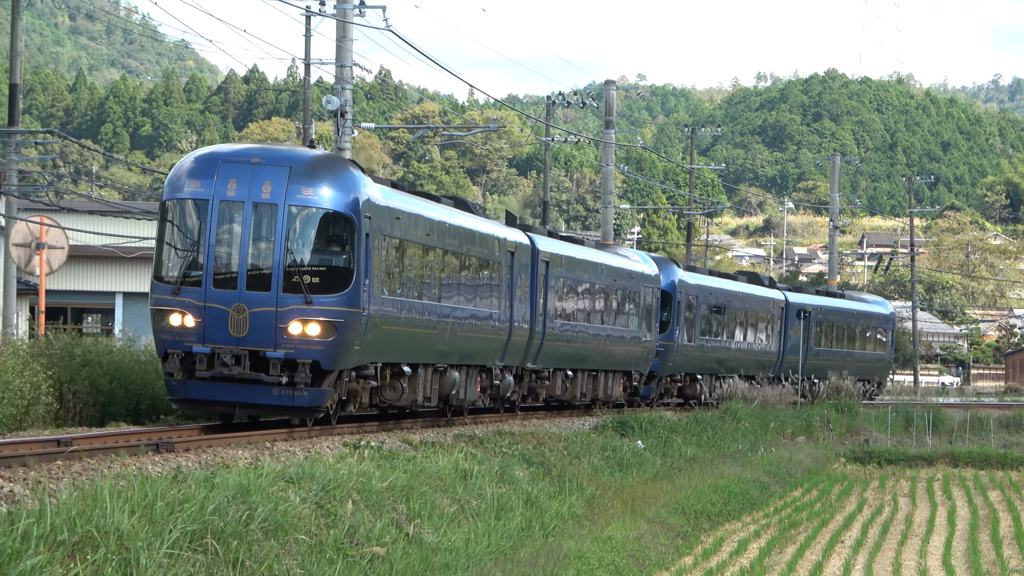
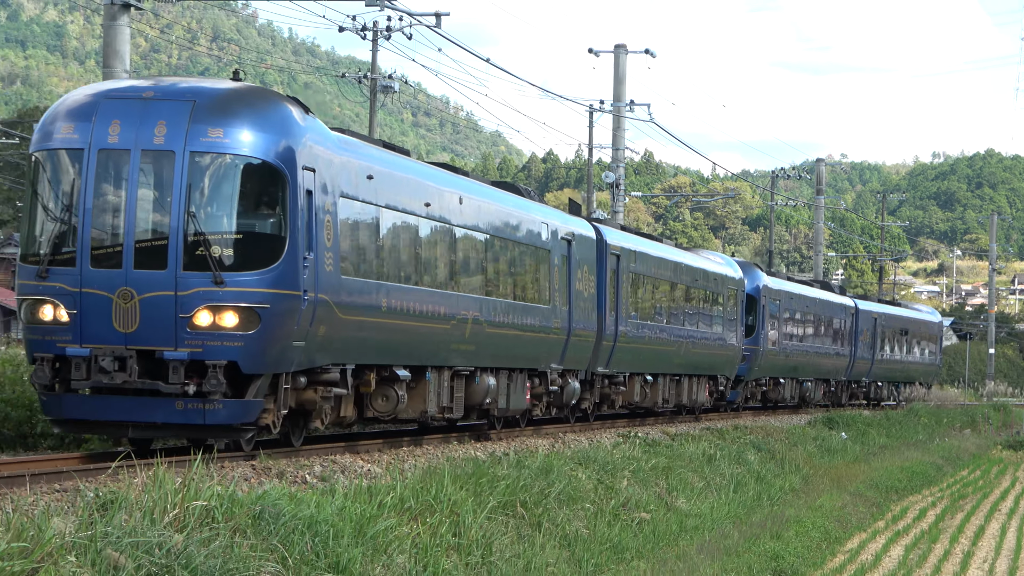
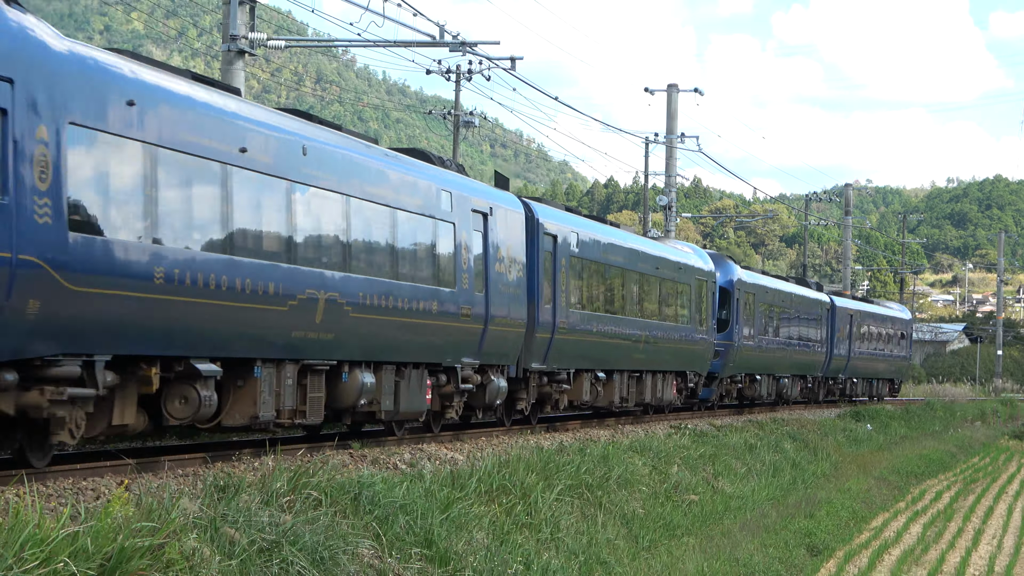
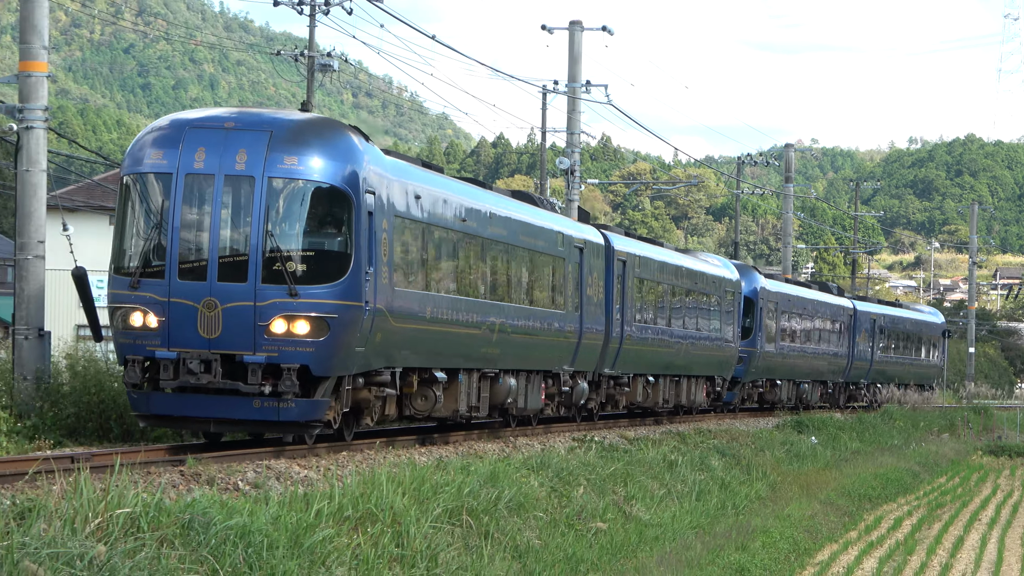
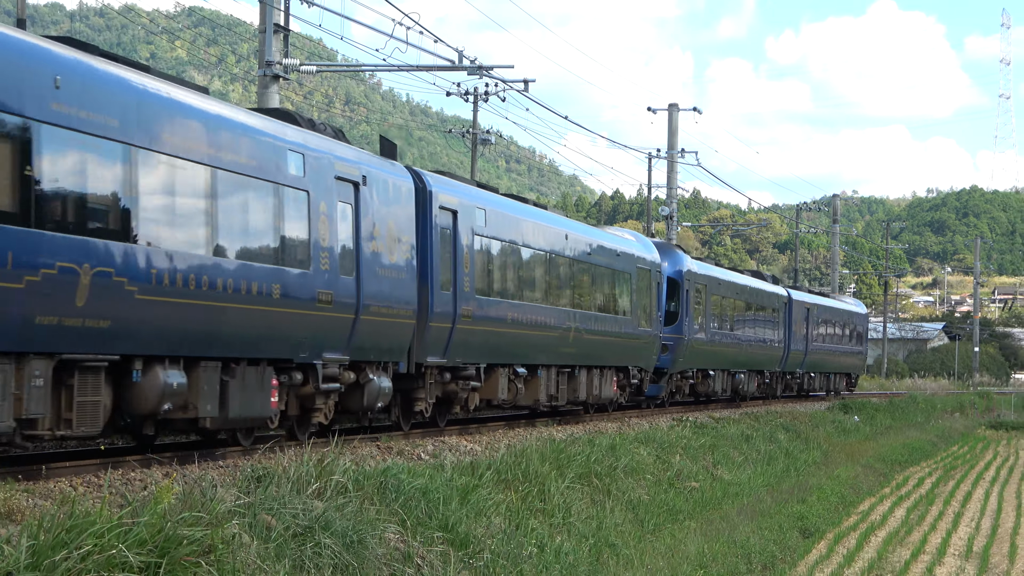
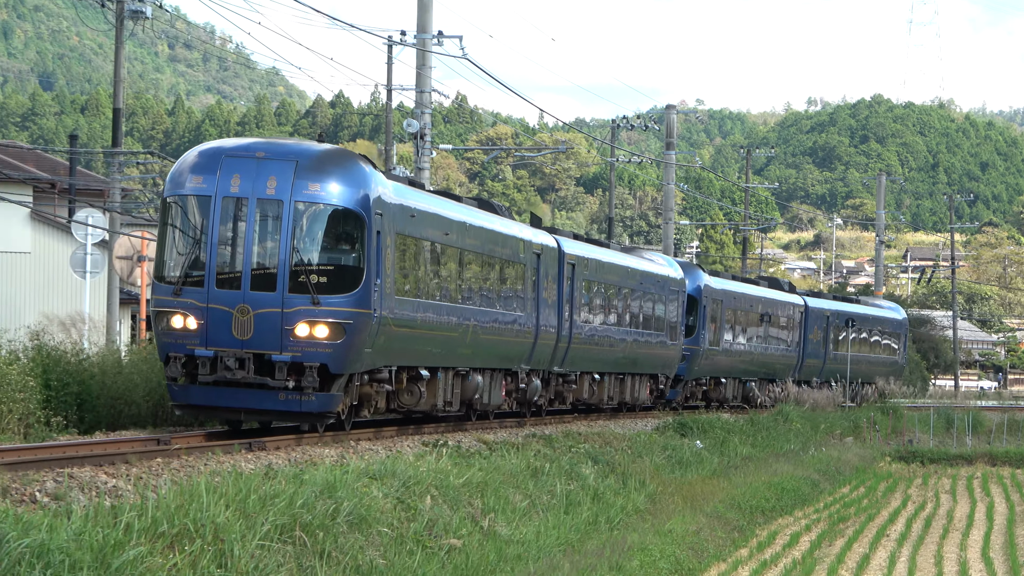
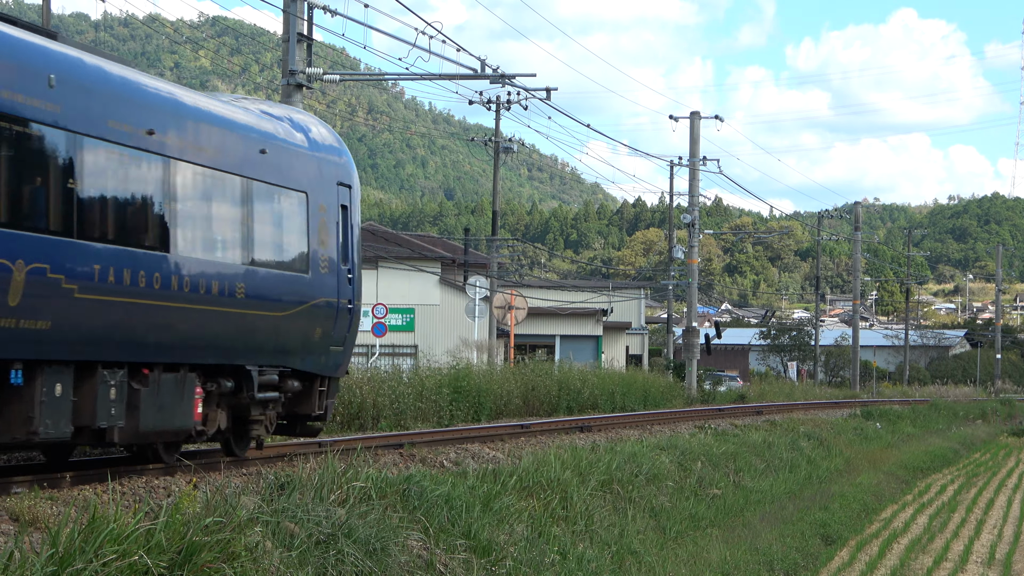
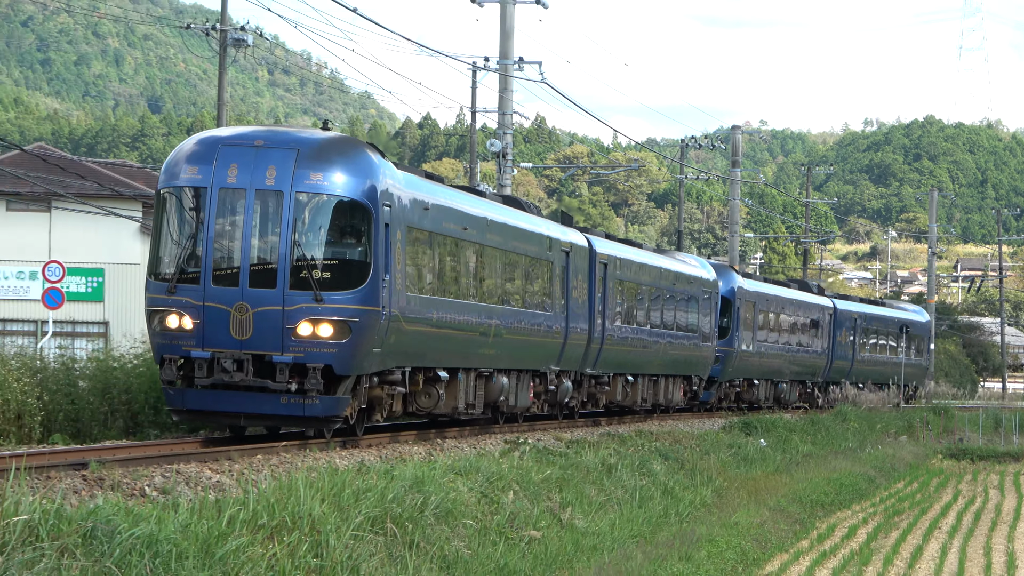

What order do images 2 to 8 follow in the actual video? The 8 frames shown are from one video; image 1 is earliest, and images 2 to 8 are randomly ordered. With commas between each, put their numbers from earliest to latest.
6, 8, 4, 2, 3, 5, 7
